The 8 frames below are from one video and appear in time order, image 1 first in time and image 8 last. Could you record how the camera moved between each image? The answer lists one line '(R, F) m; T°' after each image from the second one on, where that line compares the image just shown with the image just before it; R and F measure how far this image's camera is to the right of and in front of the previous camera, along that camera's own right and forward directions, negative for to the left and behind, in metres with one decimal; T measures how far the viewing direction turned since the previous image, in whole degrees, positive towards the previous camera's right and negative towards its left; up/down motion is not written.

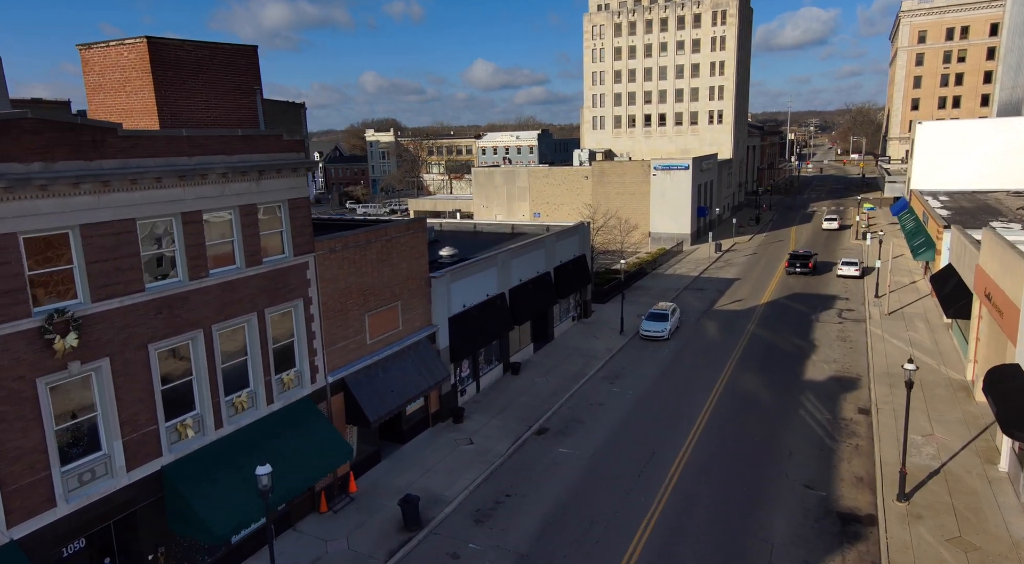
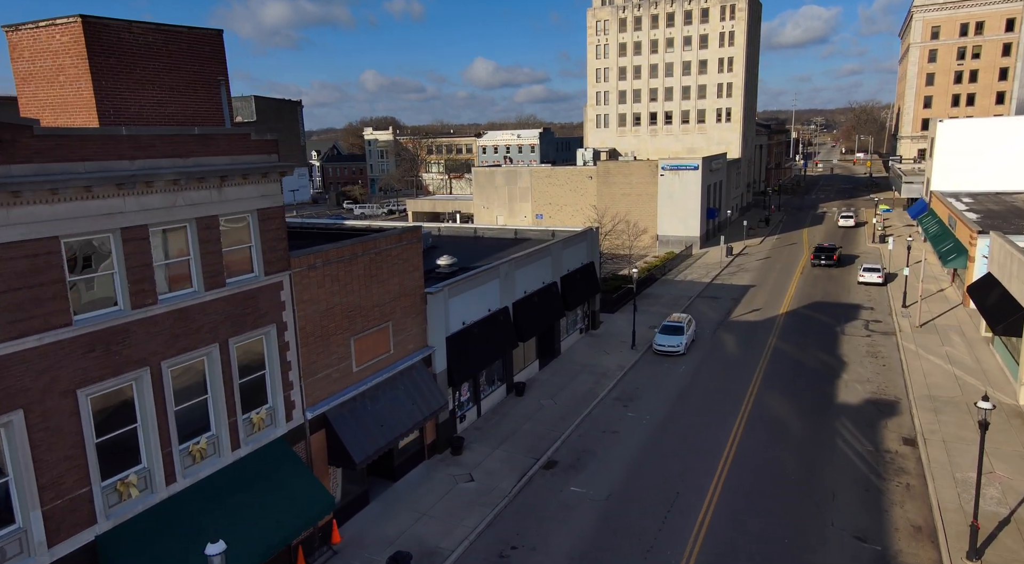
(-0.1, +2.3) m; 0°
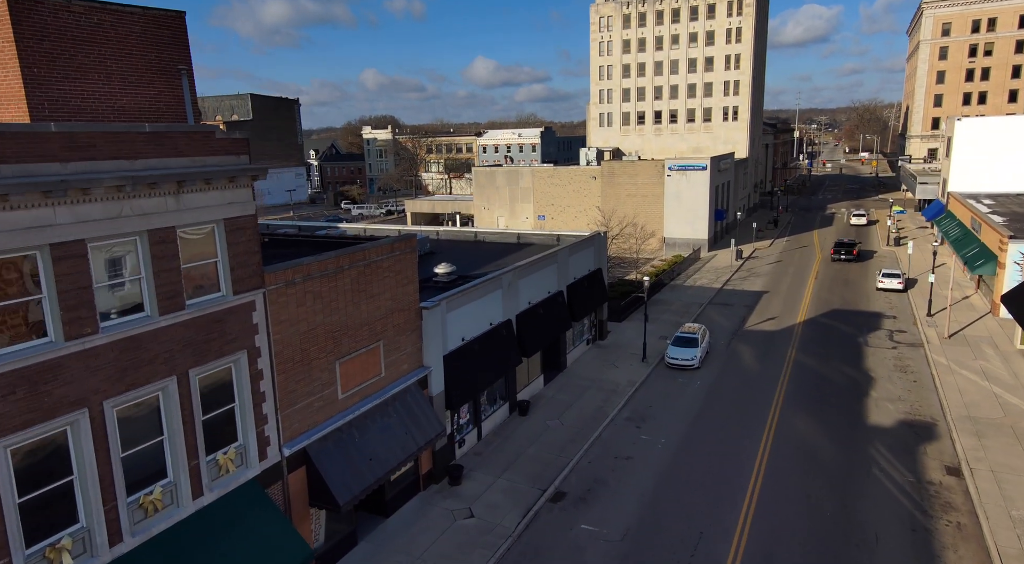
(-0.1, +1.9) m; 0°
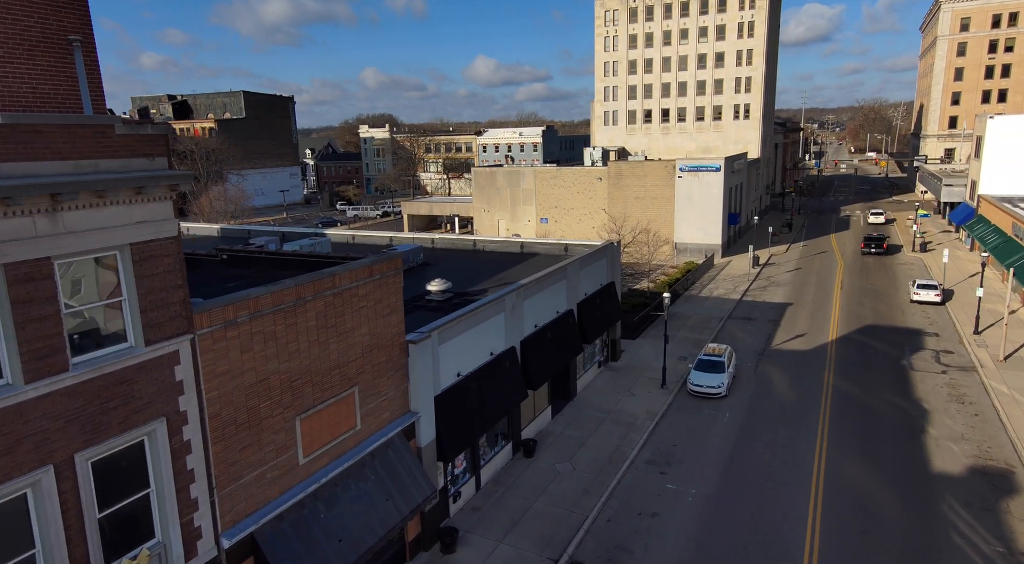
(-0.1, +3.1) m; 0°
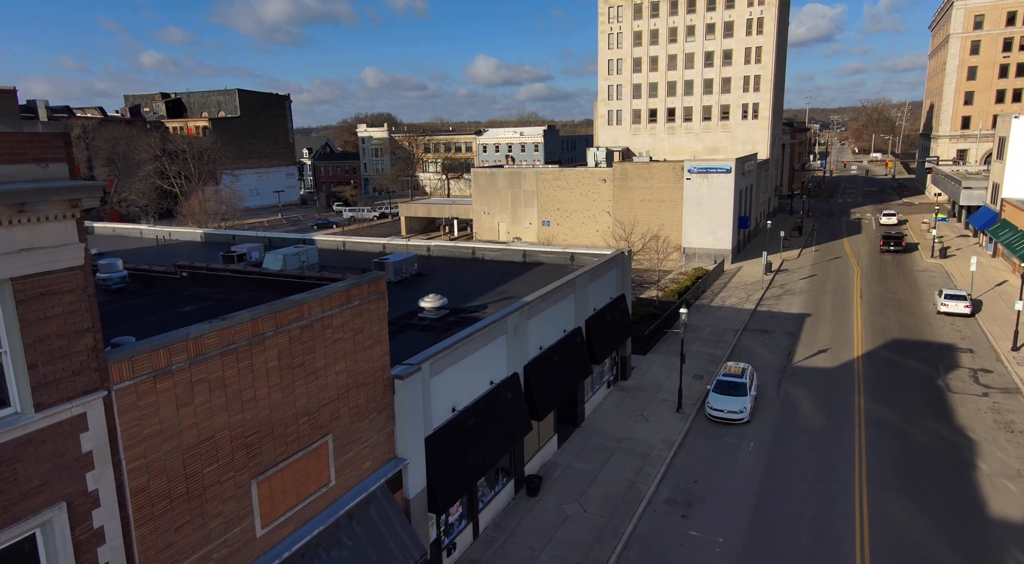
(-0.1, +2.2) m; 0°
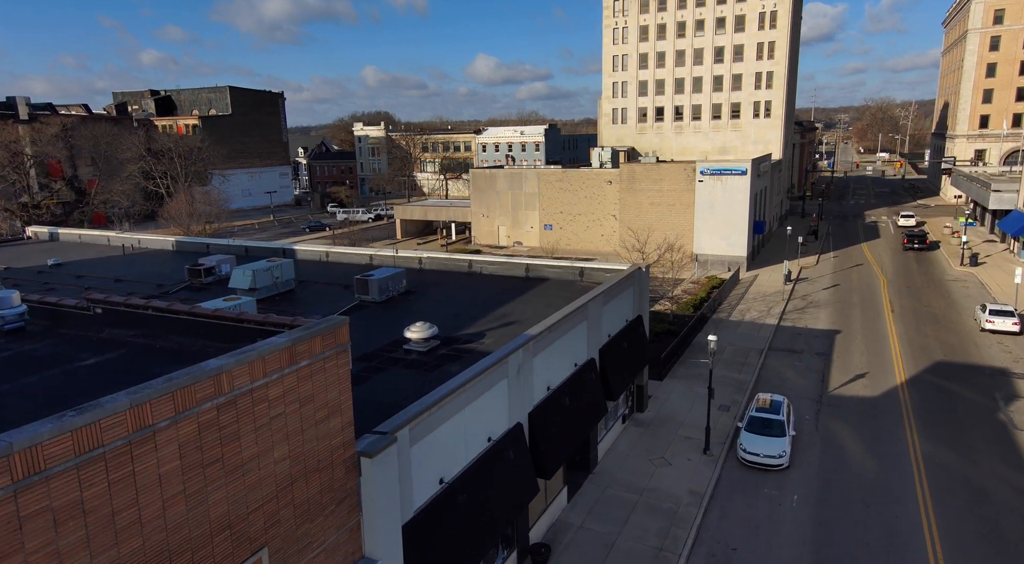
(-0.1, +3.1) m; 0°
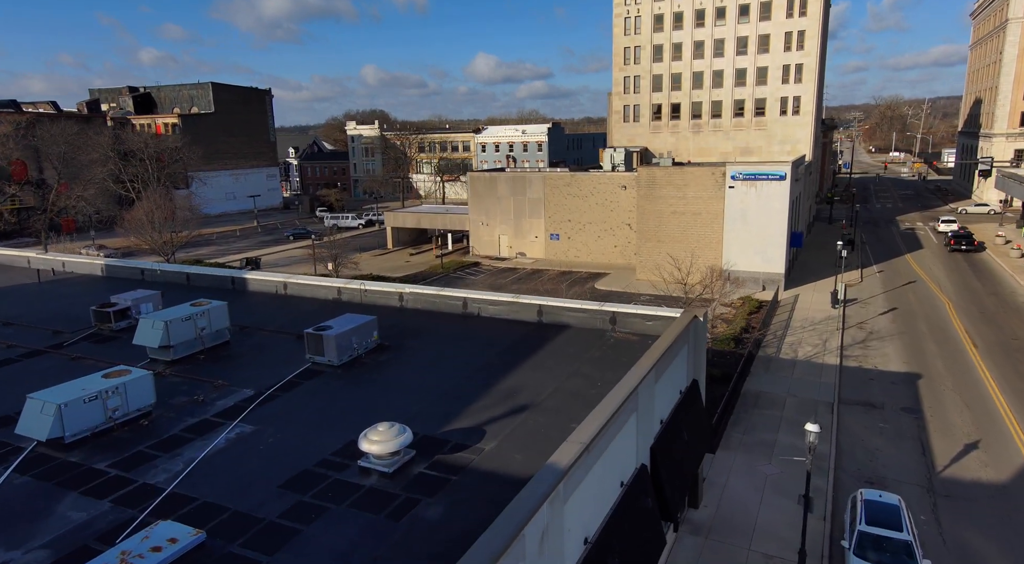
(-0.2, +5.9) m; 0°
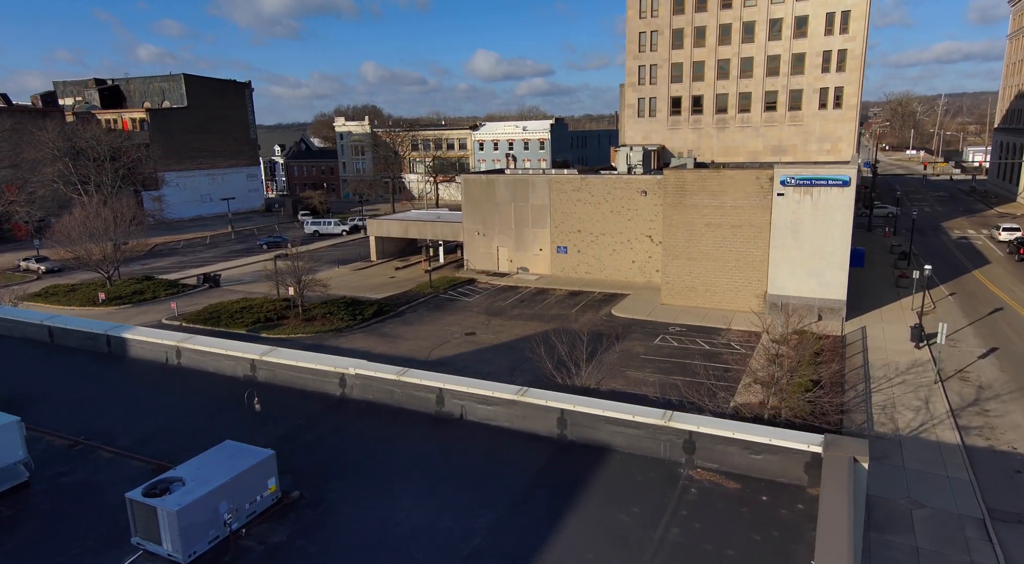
(-0.1, +7.4) m; 0°
